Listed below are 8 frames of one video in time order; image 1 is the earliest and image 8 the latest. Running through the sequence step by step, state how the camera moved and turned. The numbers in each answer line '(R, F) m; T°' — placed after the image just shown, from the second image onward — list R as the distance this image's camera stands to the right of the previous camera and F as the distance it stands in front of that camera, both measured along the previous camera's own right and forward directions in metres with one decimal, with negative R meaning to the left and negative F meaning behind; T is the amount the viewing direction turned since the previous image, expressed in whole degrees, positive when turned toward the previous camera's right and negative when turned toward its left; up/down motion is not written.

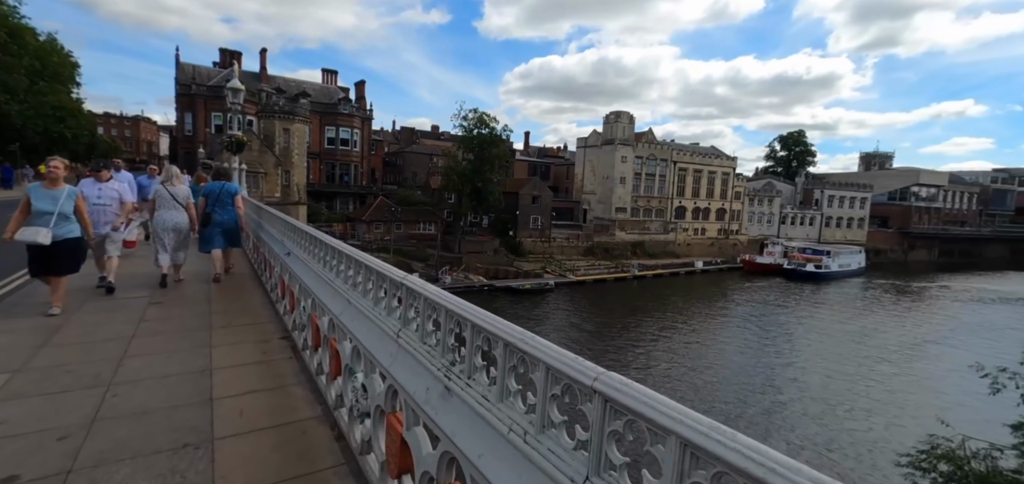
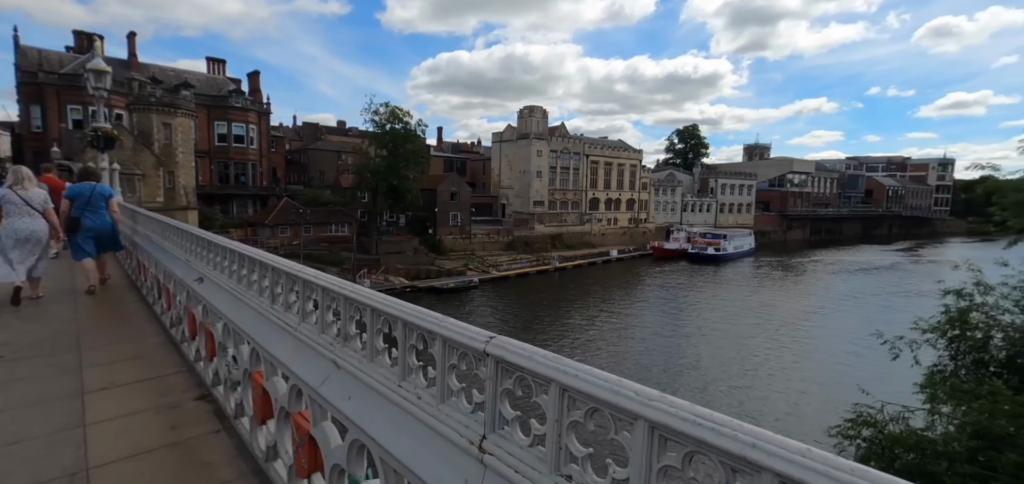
(-0.5, +0.7) m; +10°
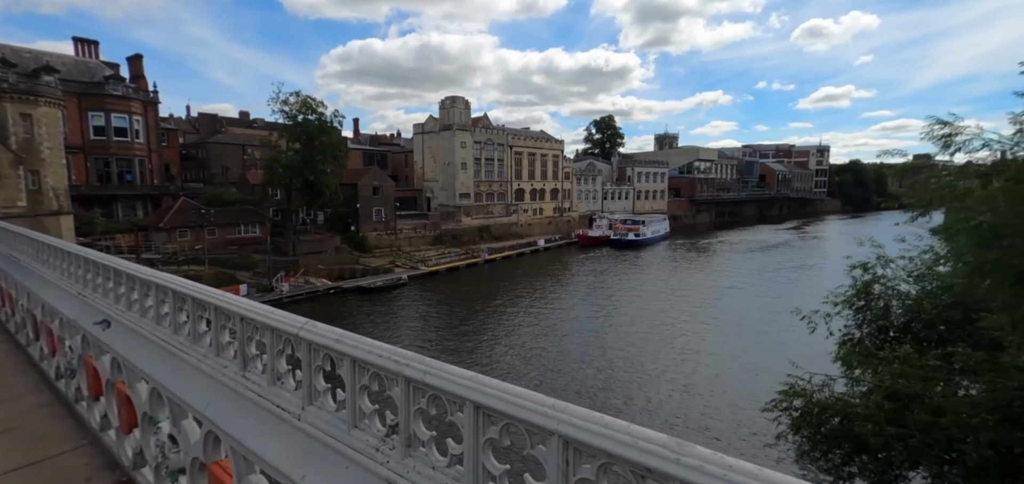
(-0.4, +0.5) m; +9°
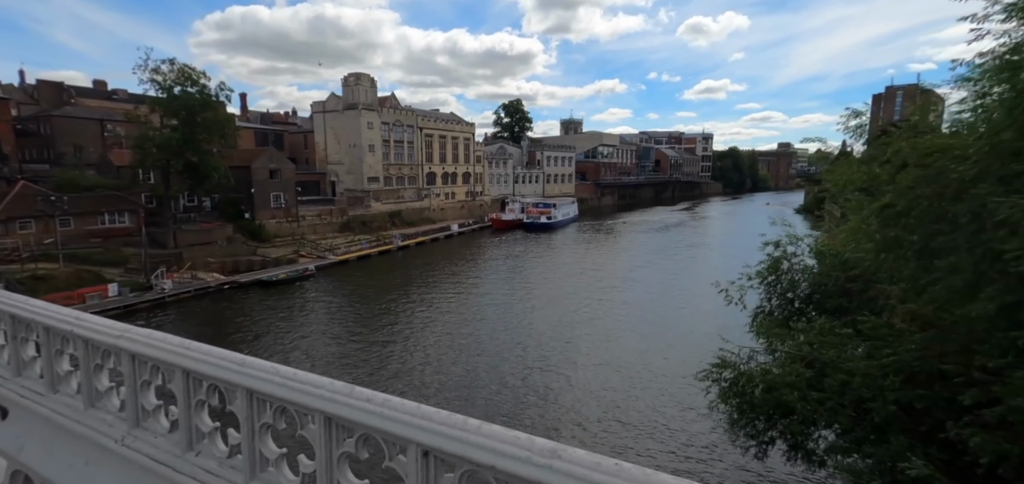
(-0.6, +0.7) m; +11°
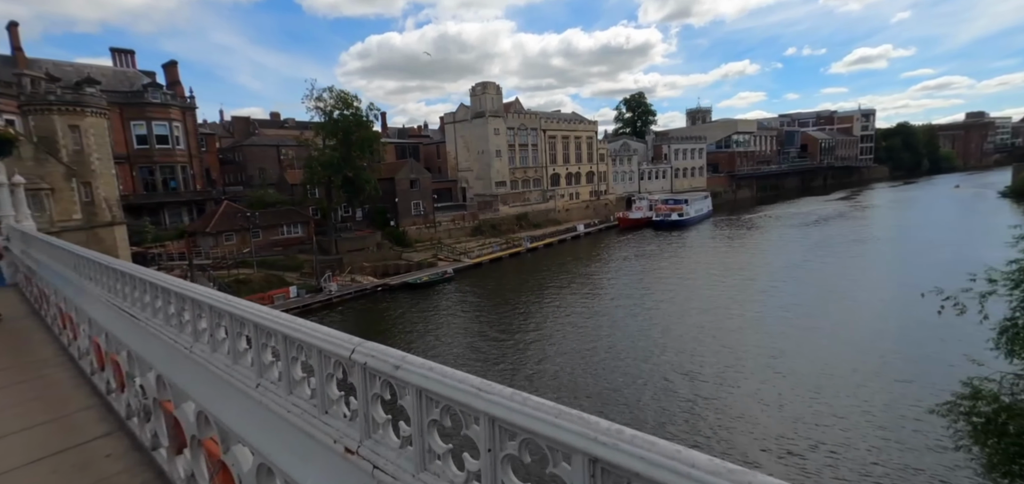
(-0.7, +0.2) m; -14°
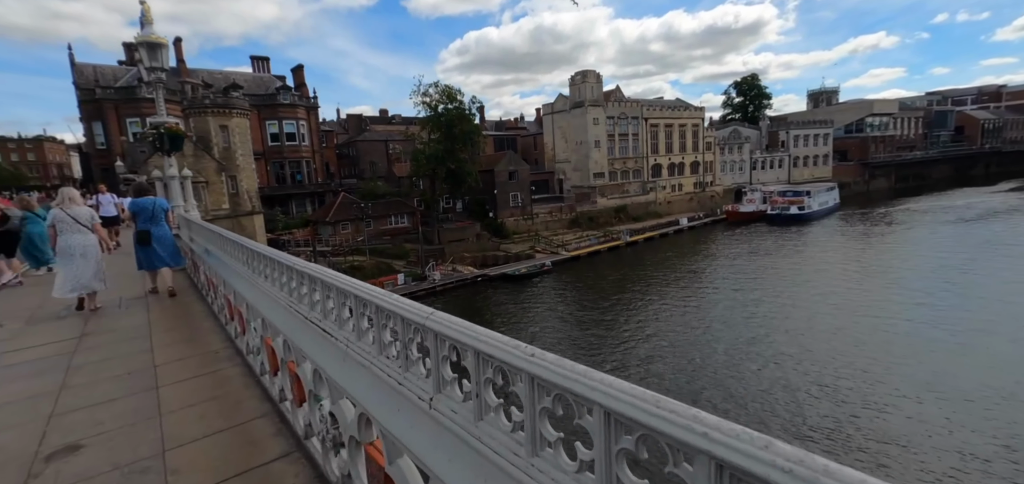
(-0.4, +0.3) m; -11°
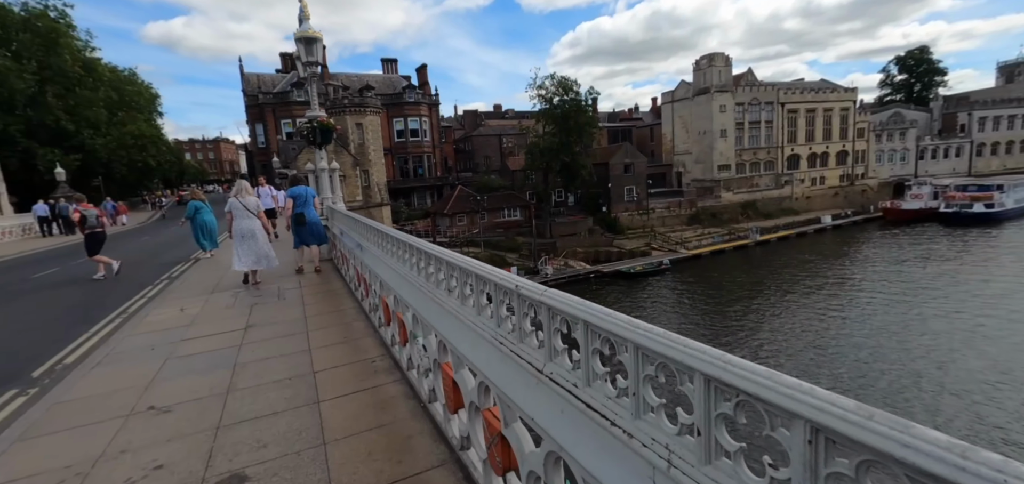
(-0.5, +0.5) m; -13°
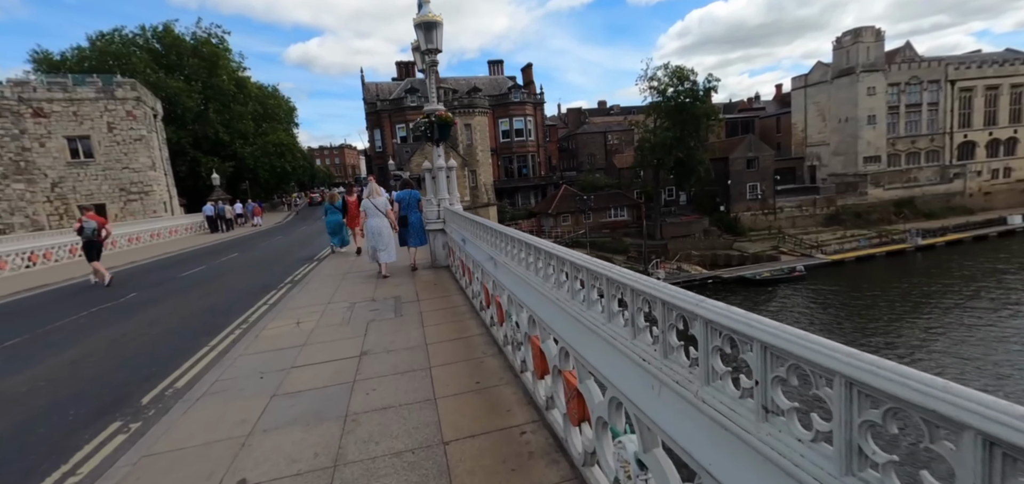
(-0.5, +0.9) m; -12°
